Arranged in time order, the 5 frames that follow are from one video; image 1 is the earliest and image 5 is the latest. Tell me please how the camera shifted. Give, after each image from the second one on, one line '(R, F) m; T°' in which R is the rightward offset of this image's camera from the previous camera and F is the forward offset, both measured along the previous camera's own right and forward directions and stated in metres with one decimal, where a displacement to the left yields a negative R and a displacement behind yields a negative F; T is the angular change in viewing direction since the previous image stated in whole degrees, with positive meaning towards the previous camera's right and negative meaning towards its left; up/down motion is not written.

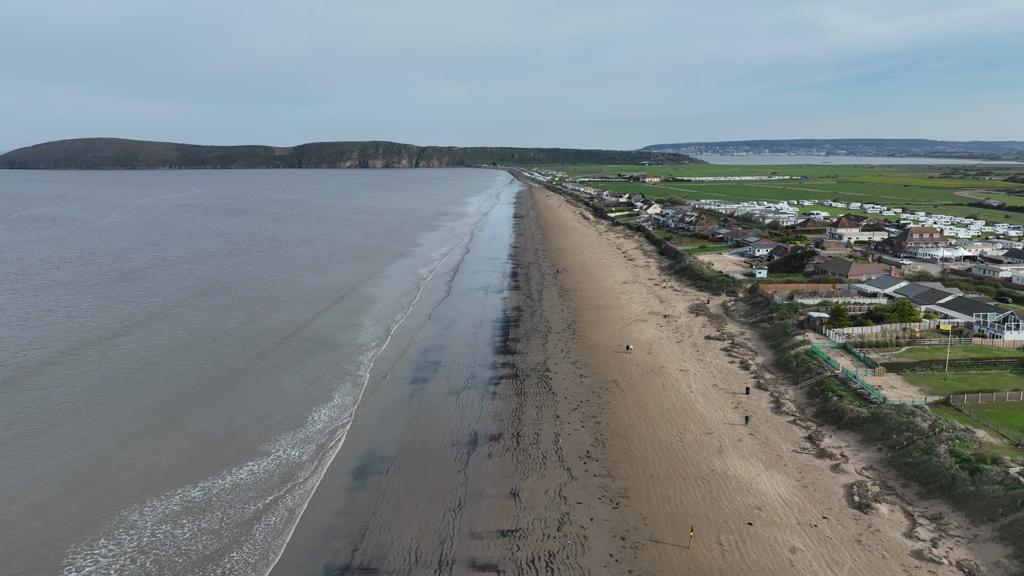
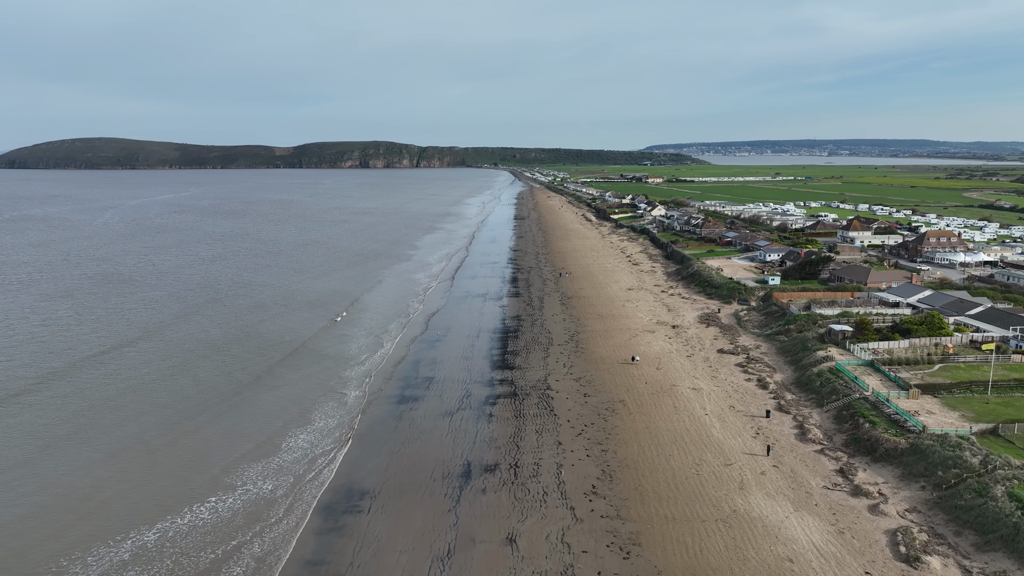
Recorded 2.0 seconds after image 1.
(+0.1, +1.7) m; 0°
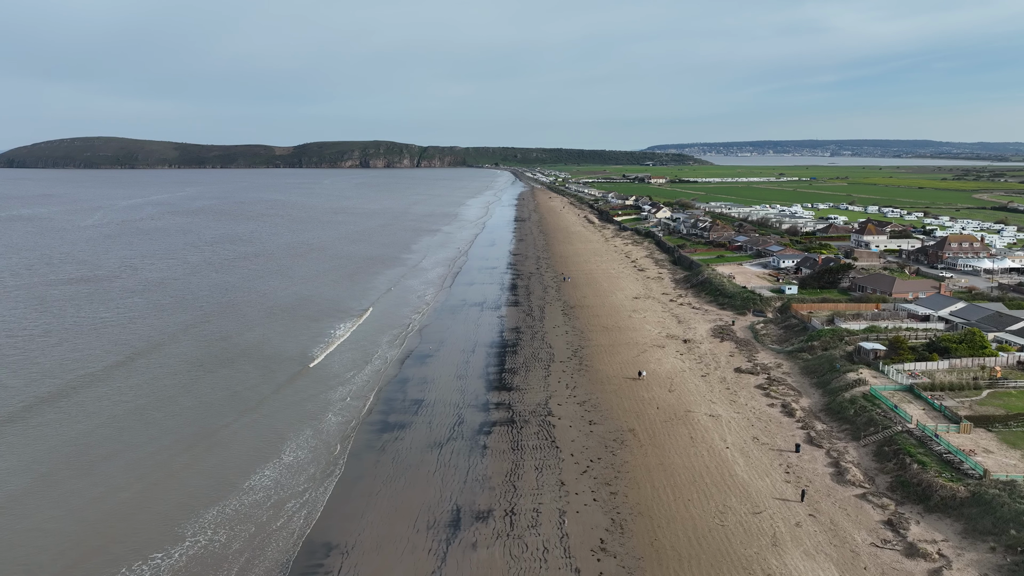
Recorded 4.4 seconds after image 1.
(+0.1, +2.1) m; 0°
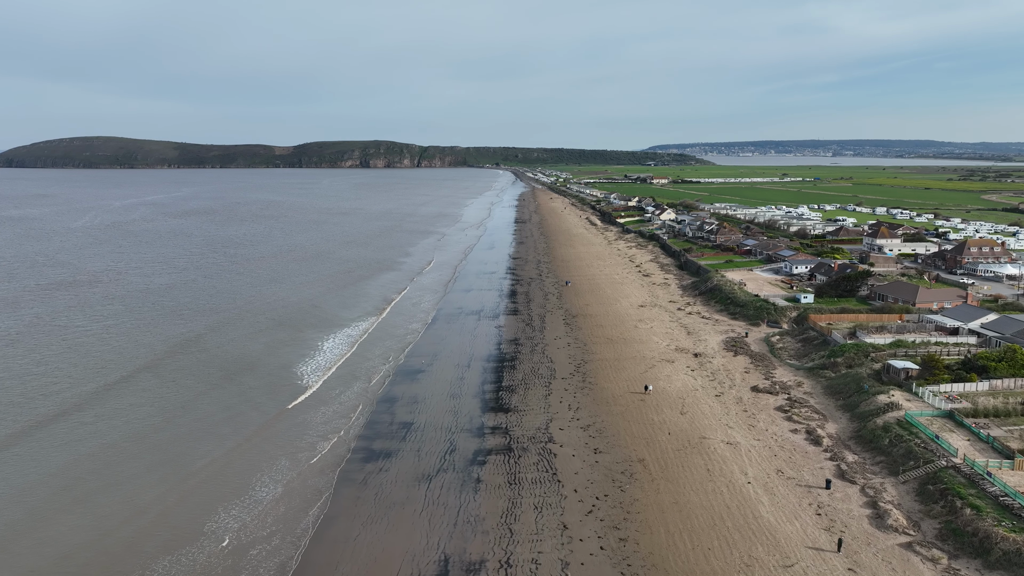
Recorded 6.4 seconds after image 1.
(+0.1, +1.8) m; 0°
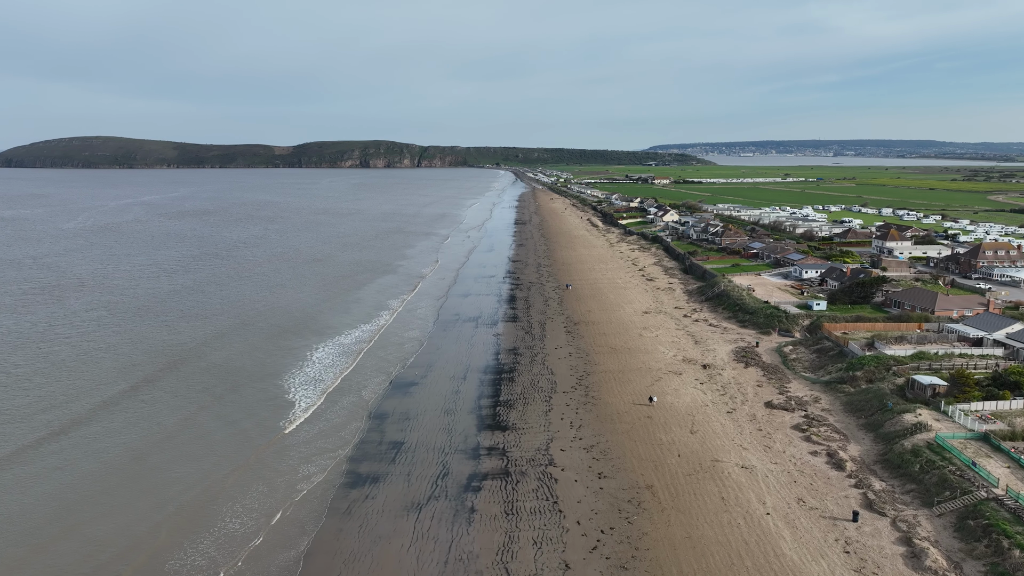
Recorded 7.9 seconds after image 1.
(+0.1, +1.3) m; 0°
